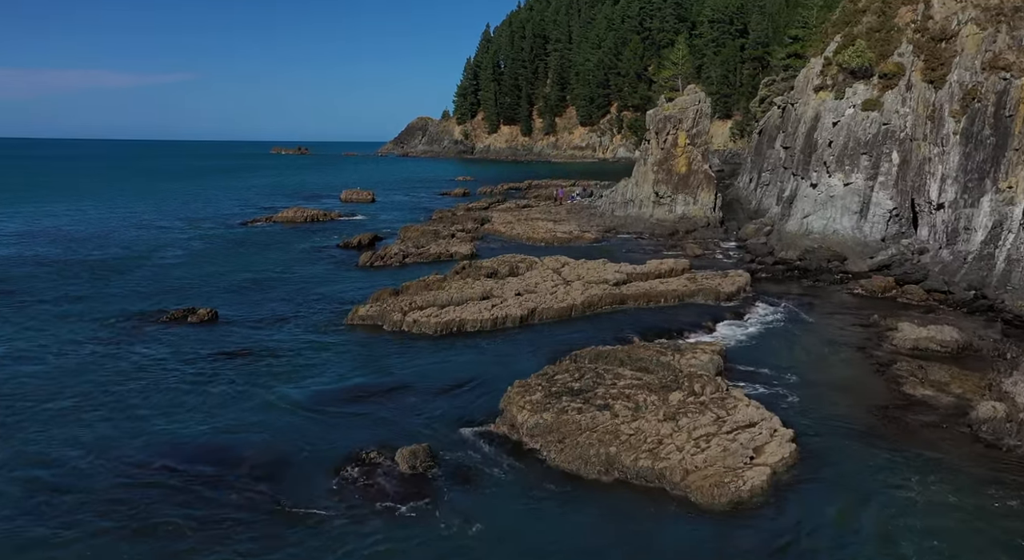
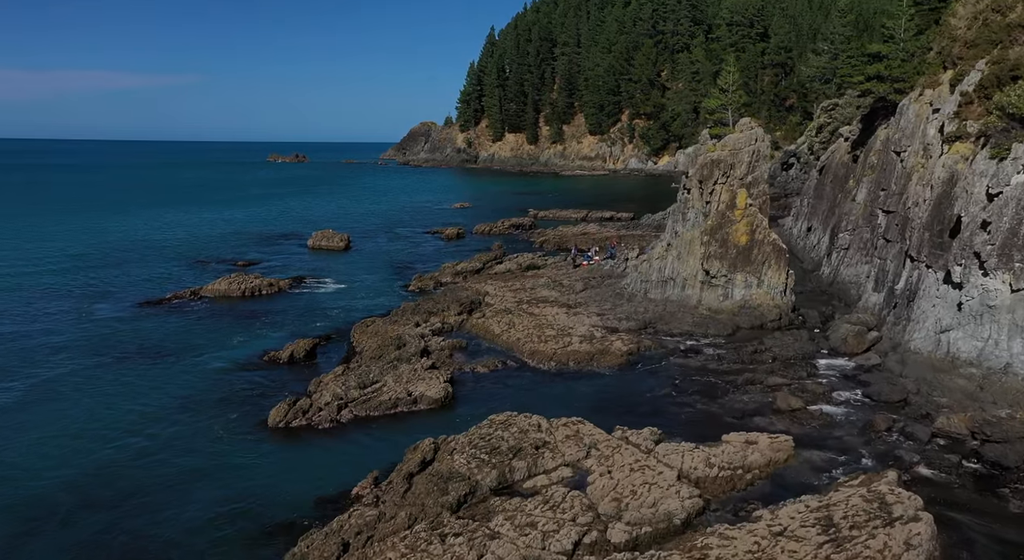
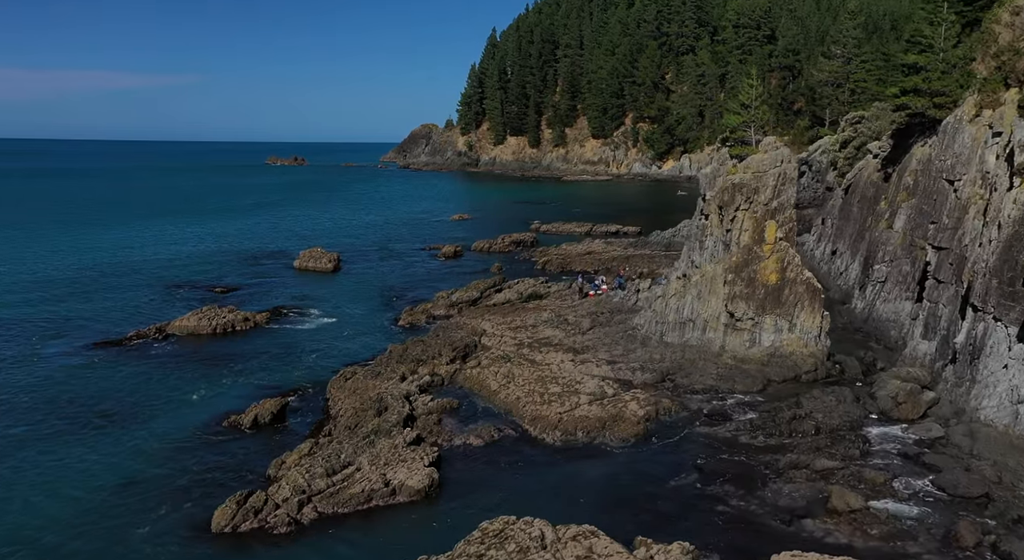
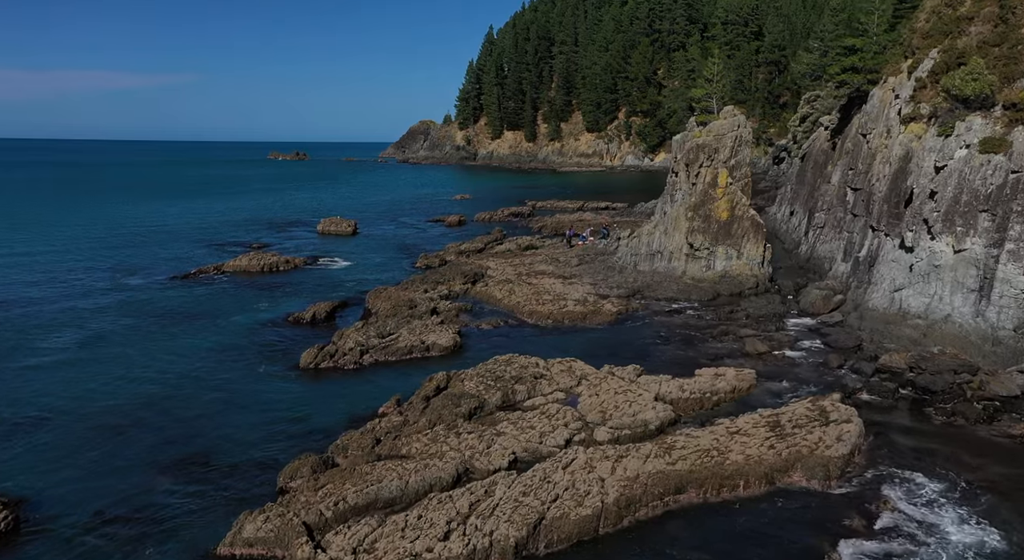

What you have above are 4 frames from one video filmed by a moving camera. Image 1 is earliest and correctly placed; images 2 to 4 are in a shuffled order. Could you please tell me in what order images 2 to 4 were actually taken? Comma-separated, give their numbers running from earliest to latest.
4, 2, 3
